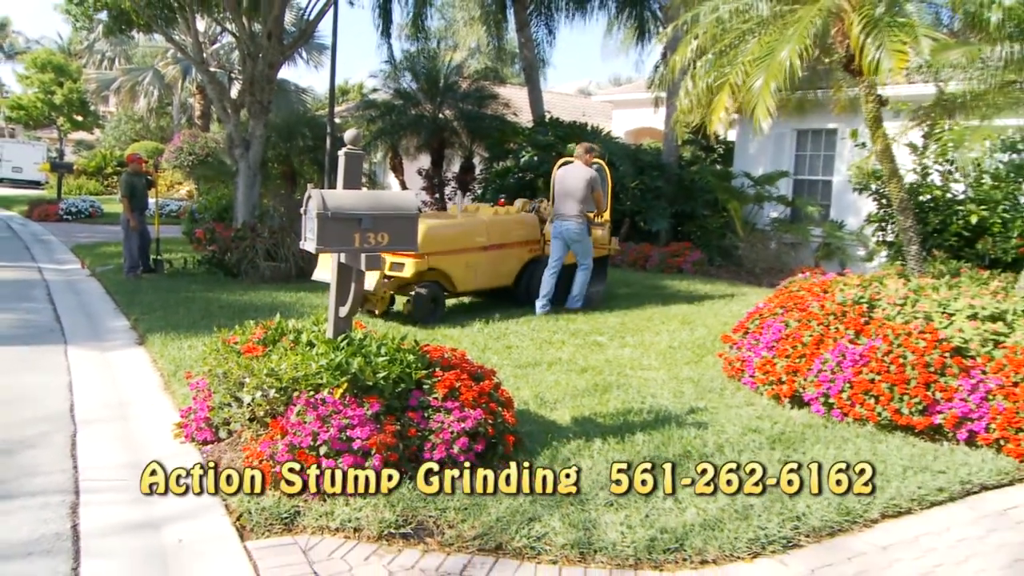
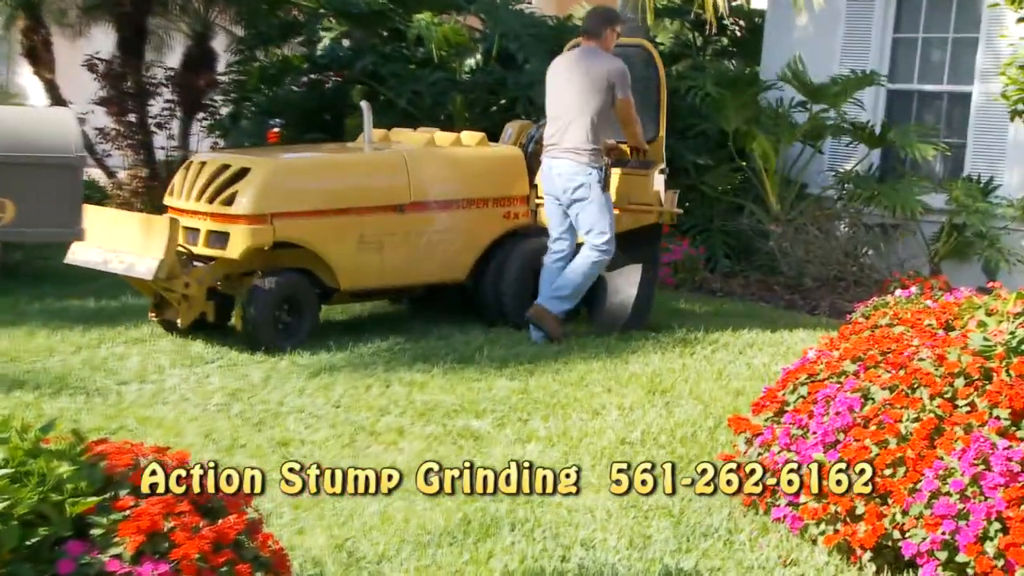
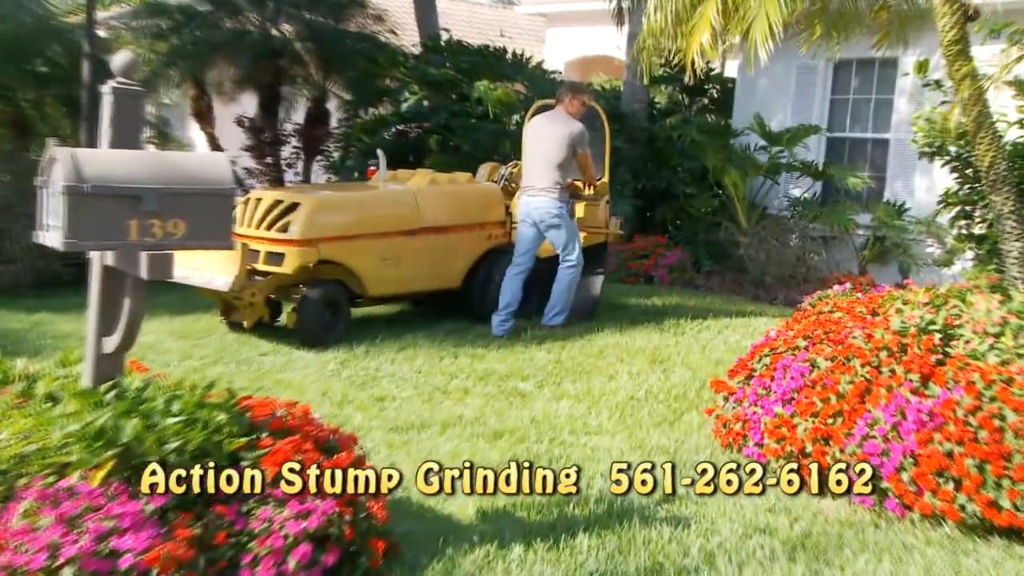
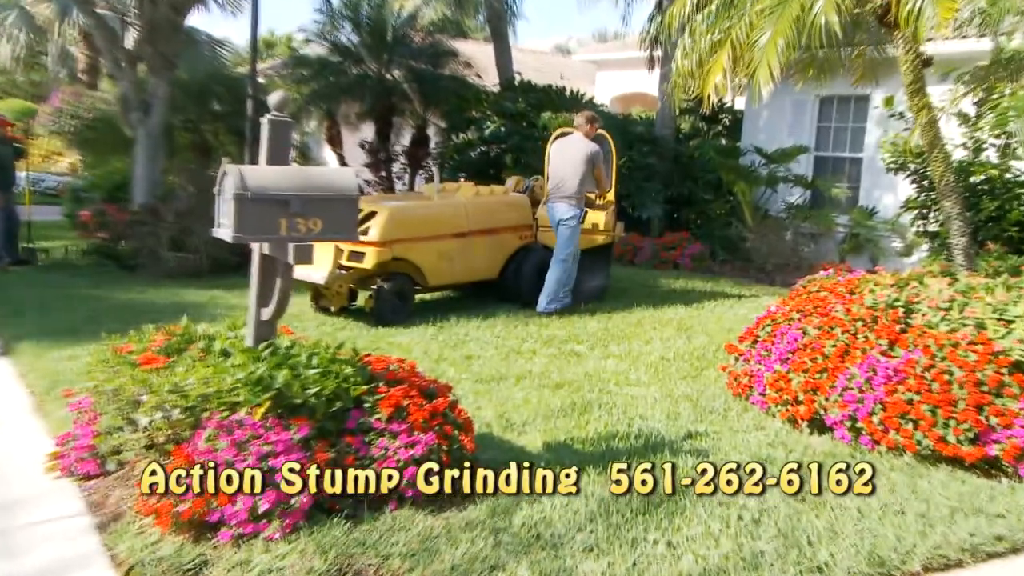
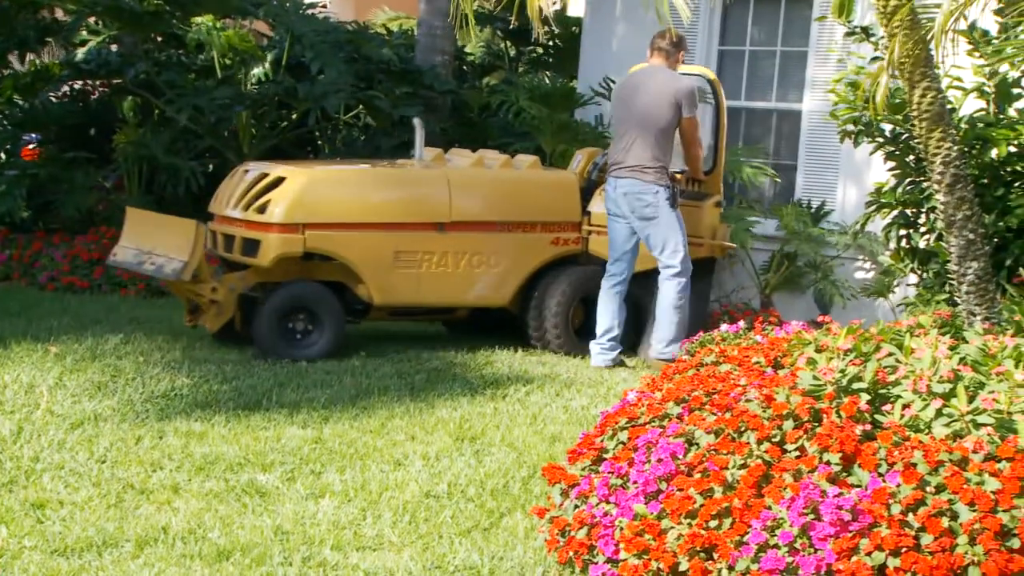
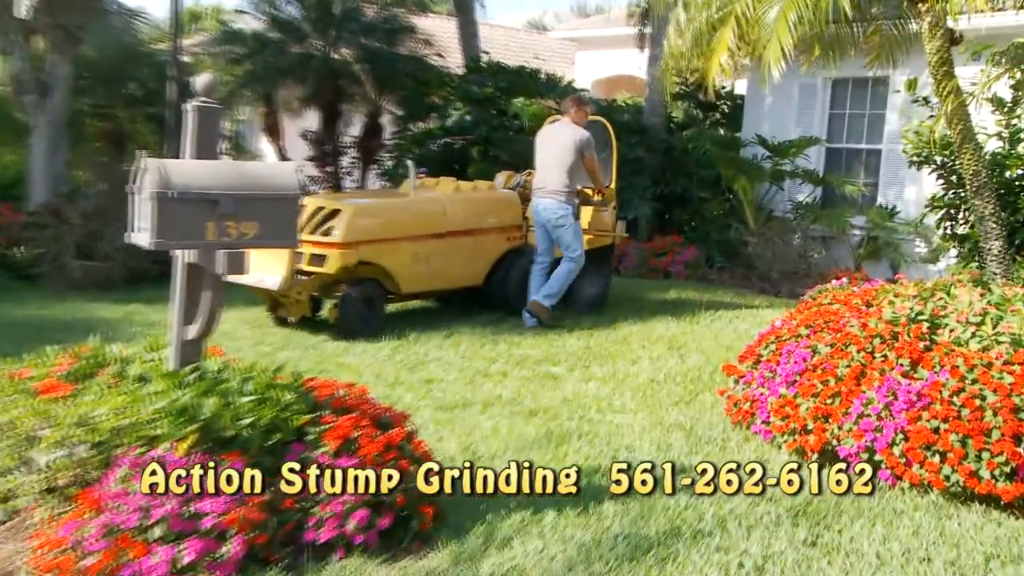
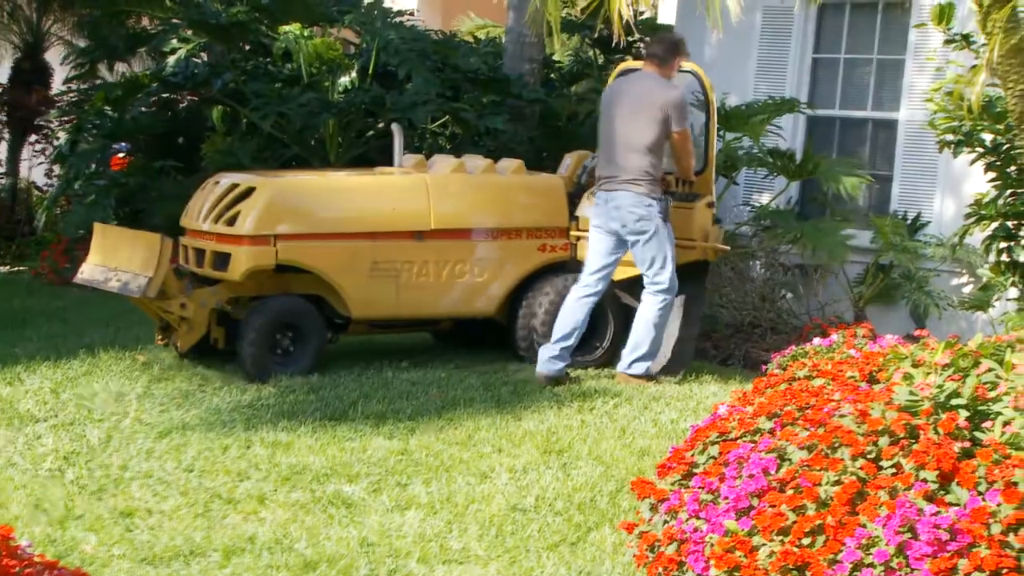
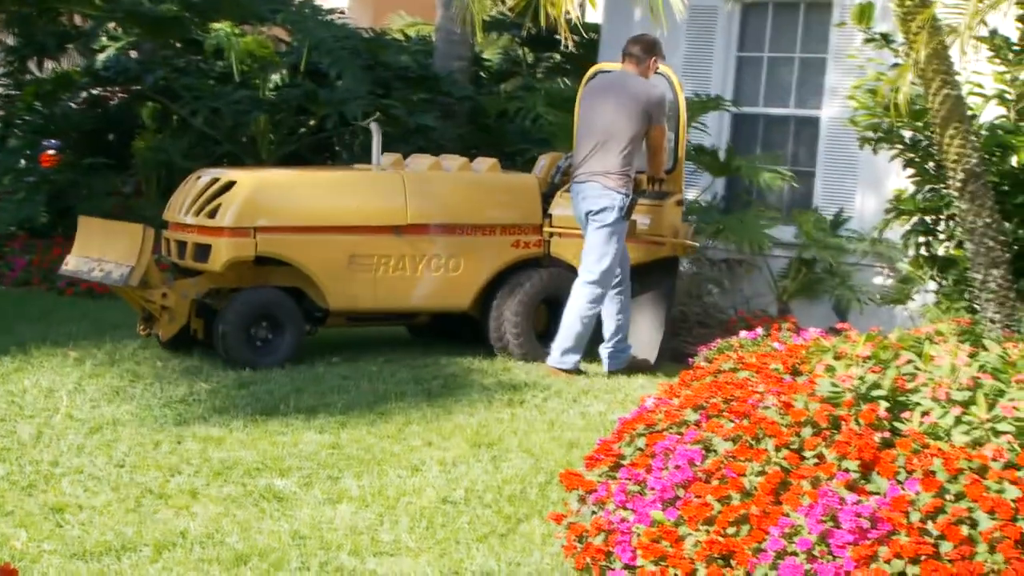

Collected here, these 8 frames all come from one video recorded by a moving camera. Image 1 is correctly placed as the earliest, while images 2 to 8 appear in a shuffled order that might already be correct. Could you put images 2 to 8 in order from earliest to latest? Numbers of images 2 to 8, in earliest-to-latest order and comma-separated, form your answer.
4, 6, 3, 2, 7, 8, 5
